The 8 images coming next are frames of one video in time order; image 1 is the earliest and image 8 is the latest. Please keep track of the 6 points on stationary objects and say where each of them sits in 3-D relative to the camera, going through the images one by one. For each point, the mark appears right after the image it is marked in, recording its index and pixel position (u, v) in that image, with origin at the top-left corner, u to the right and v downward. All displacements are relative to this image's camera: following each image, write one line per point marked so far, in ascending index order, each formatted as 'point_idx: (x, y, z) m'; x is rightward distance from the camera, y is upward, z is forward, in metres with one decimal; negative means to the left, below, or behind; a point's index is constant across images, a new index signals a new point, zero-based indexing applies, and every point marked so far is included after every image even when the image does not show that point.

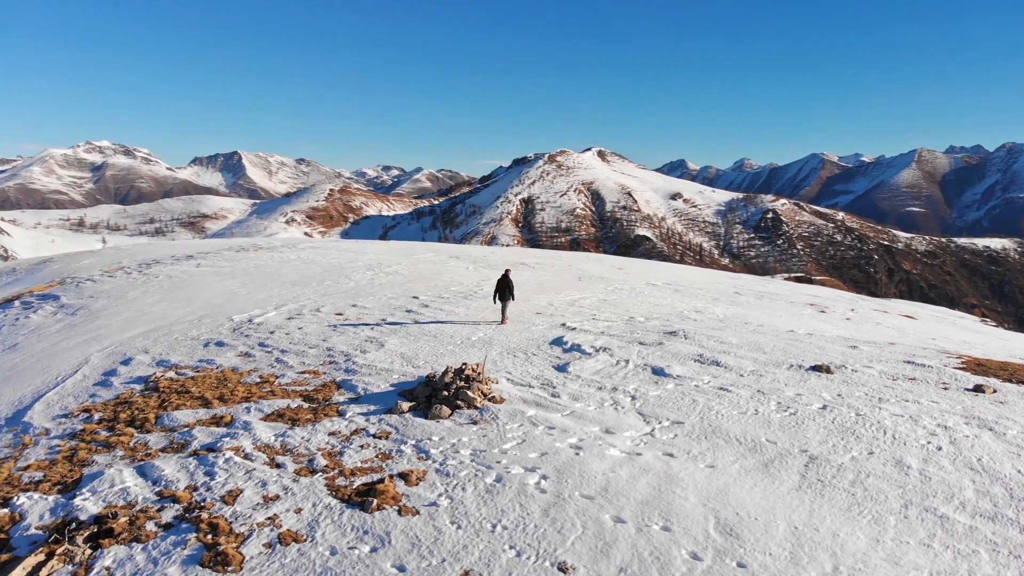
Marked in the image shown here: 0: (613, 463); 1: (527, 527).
0: (+1.4, -2.3, +10.5) m
1: (+0.2, -2.7, +9.3) m
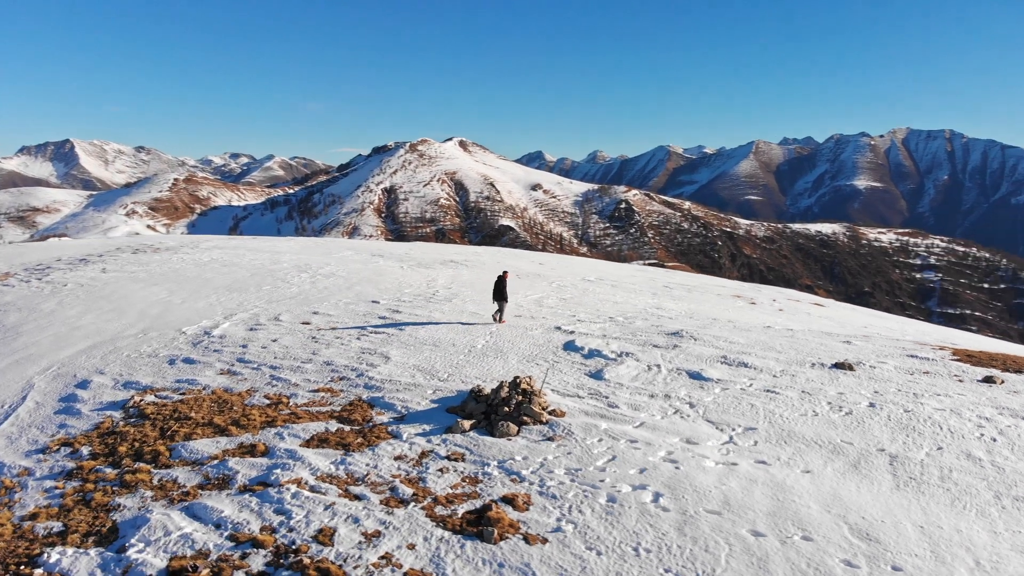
0: (+2.8, -2.5, +10.6) m
1: (+1.8, -2.9, +9.2) m
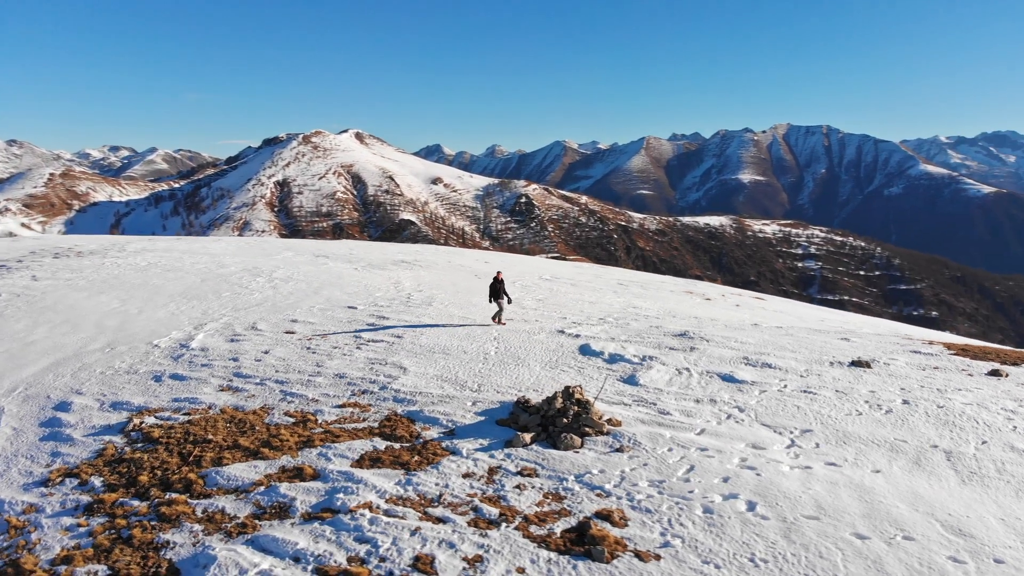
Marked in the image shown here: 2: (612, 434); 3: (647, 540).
0: (+3.9, -2.6, +10.8) m
1: (+3.1, -3.1, +9.3) m
2: (+1.5, -2.2, +12.0) m
3: (+1.6, -3.0, +9.7) m
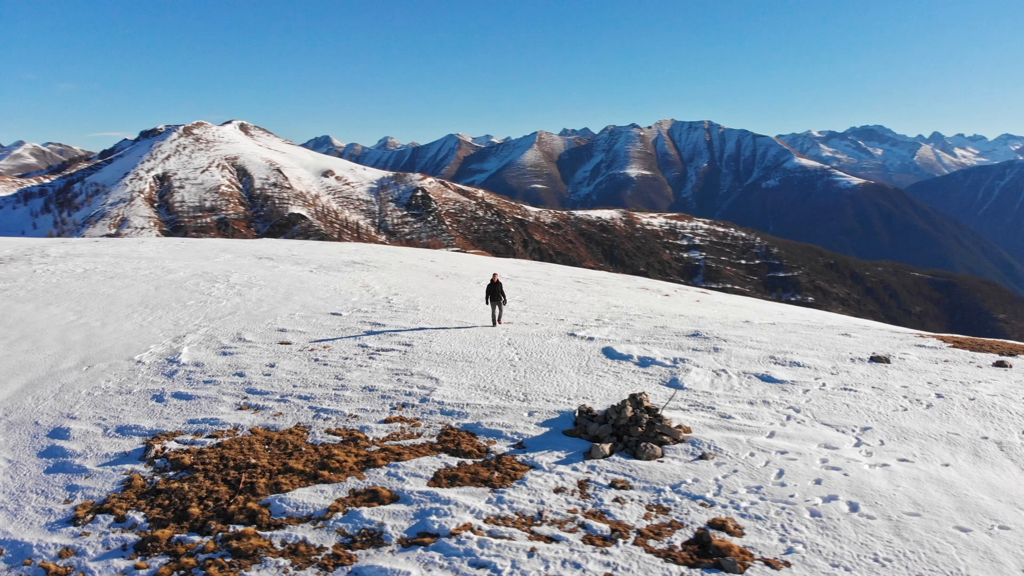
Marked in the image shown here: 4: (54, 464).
0: (+5.2, -2.6, +11.2) m
1: (+4.6, -3.2, +9.6) m
2: (+2.7, -2.3, +12.1) m
3: (+3.1, -3.1, +9.8) m
4: (-7.8, -3.0, +13.8) m
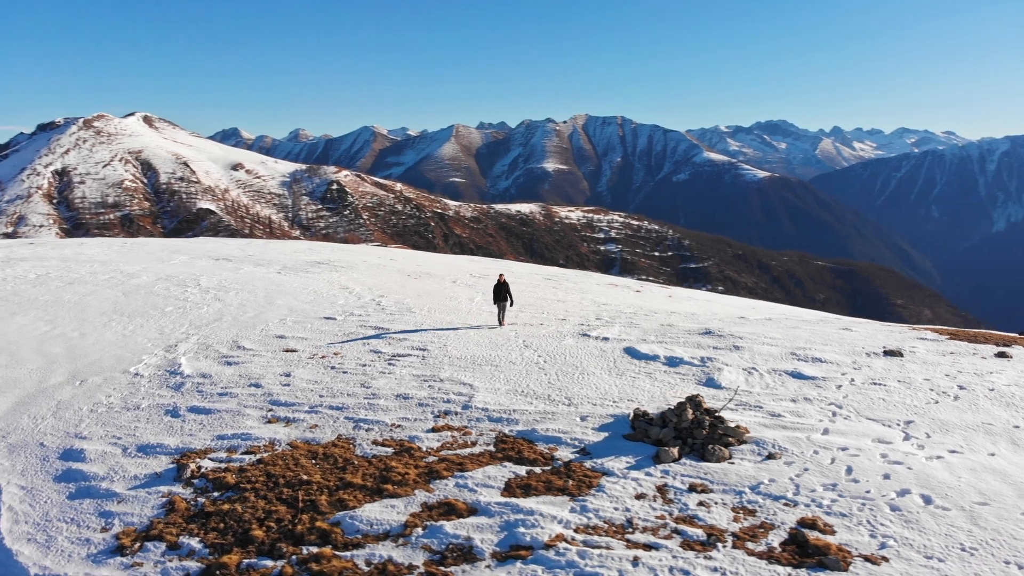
0: (+6.3, -2.6, +11.7) m
1: (+5.9, -3.2, +10.0) m
2: (+3.7, -2.3, +12.3) m
3: (+4.4, -3.2, +10.0) m
4: (-7.0, -3.2, +12.9) m
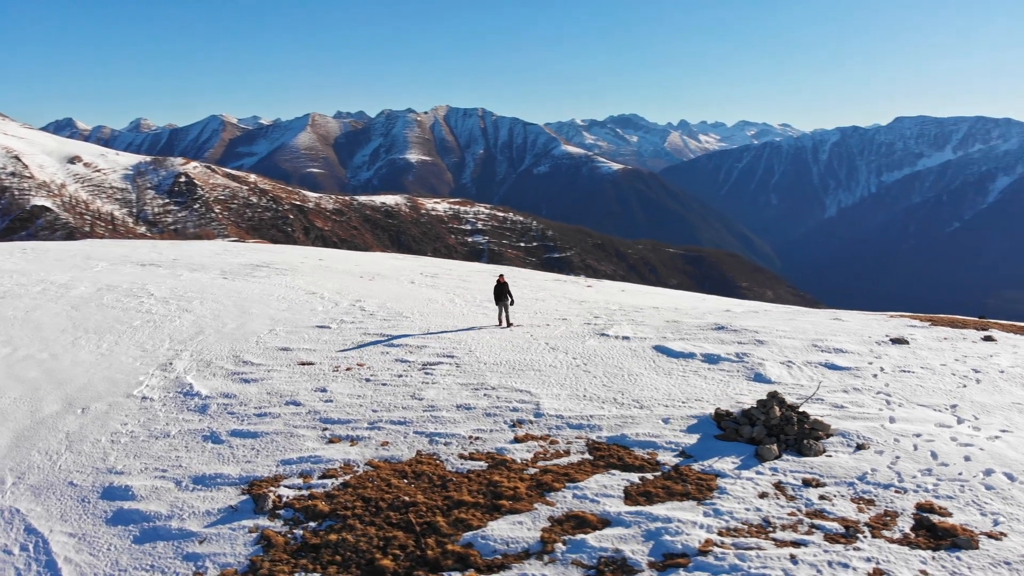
0: (+7.8, -2.5, +12.8) m
1: (+7.8, -3.1, +11.1) m
2: (+5.2, -2.3, +12.9) m
3: (+6.3, -3.2, +10.8) m
4: (-5.4, -3.5, +11.6) m
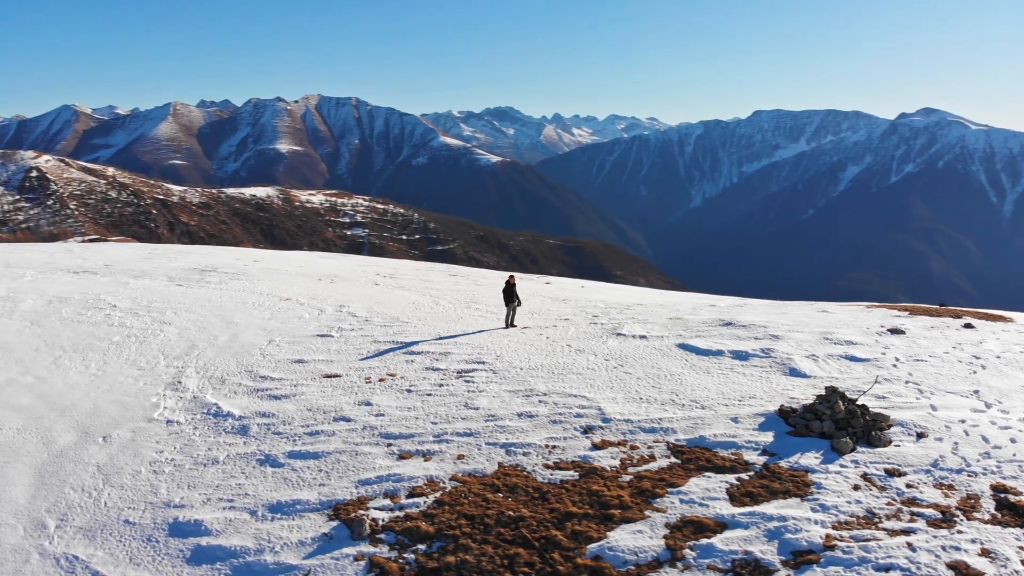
0: (+9.1, -2.4, +13.9) m
1: (+9.3, -3.0, +12.2) m
2: (+6.4, -2.3, +13.6) m
3: (+7.9, -3.1, +11.7) m
4: (-3.7, -3.7, +10.8) m
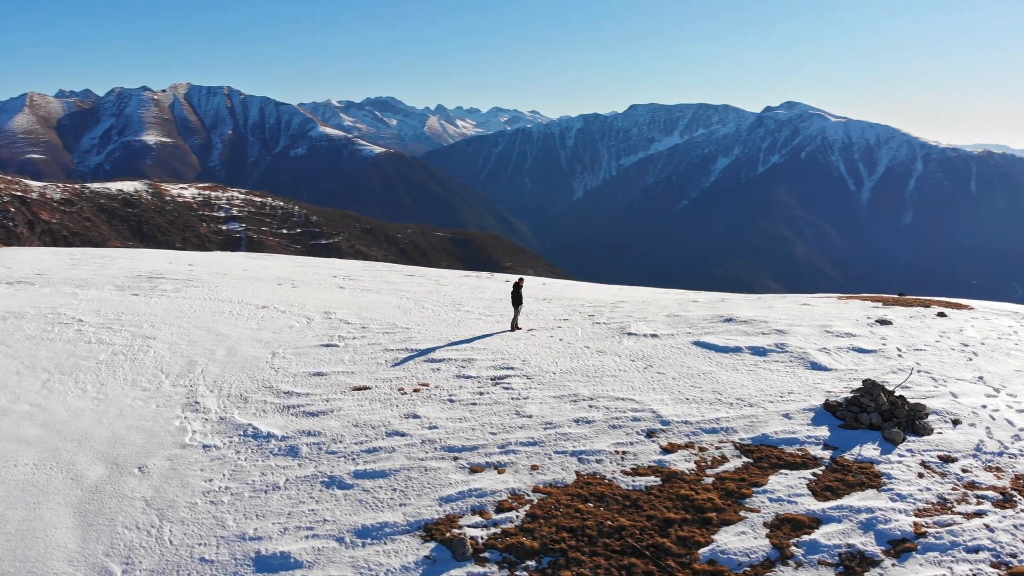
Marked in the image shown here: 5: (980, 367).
0: (+10.1, -2.3, +15.1) m
1: (+10.5, -2.9, +13.5) m
2: (+7.5, -2.2, +14.4) m
3: (+9.1, -3.0, +12.8) m
4: (-2.2, -4.0, +10.3) m
5: (+9.7, -1.6, +17.2) m
